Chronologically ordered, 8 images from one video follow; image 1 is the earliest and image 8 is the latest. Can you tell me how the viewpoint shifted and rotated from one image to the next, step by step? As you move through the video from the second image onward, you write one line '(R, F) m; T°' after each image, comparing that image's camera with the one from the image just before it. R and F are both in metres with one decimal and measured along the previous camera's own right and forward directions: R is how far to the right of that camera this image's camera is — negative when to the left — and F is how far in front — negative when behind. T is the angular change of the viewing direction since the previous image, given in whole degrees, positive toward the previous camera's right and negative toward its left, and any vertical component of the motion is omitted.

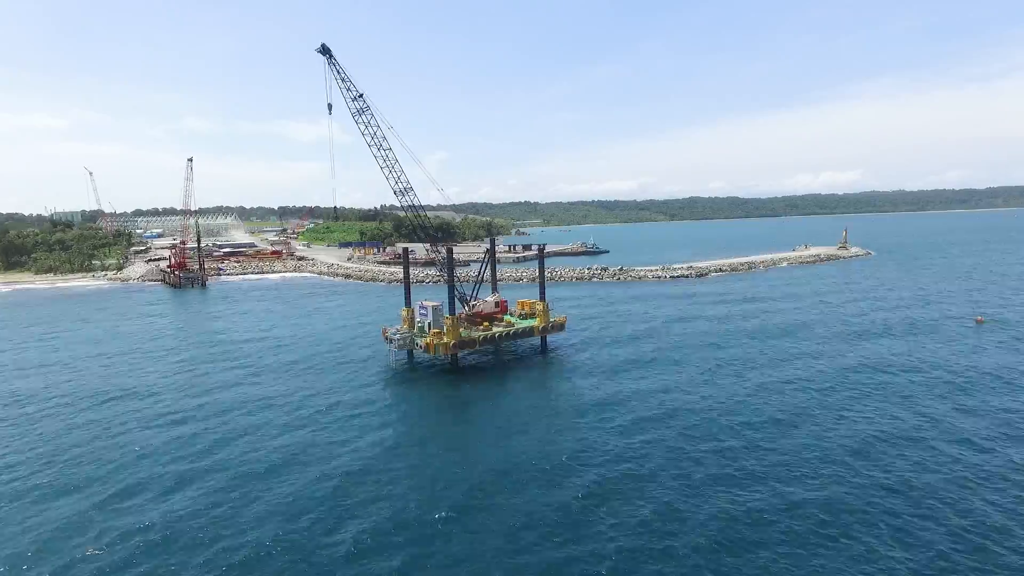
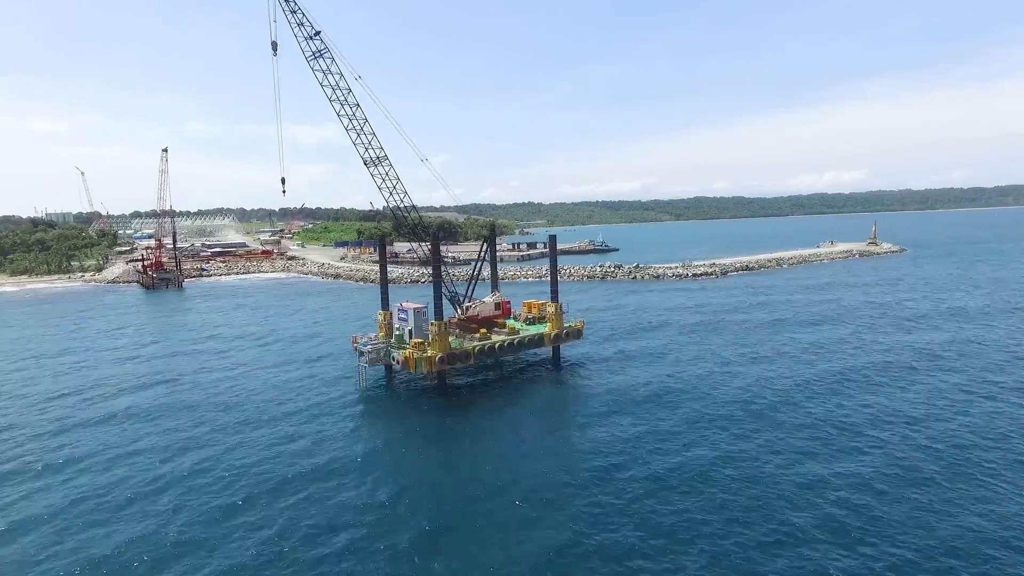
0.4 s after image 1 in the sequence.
(0.0, +12.4) m; 0°
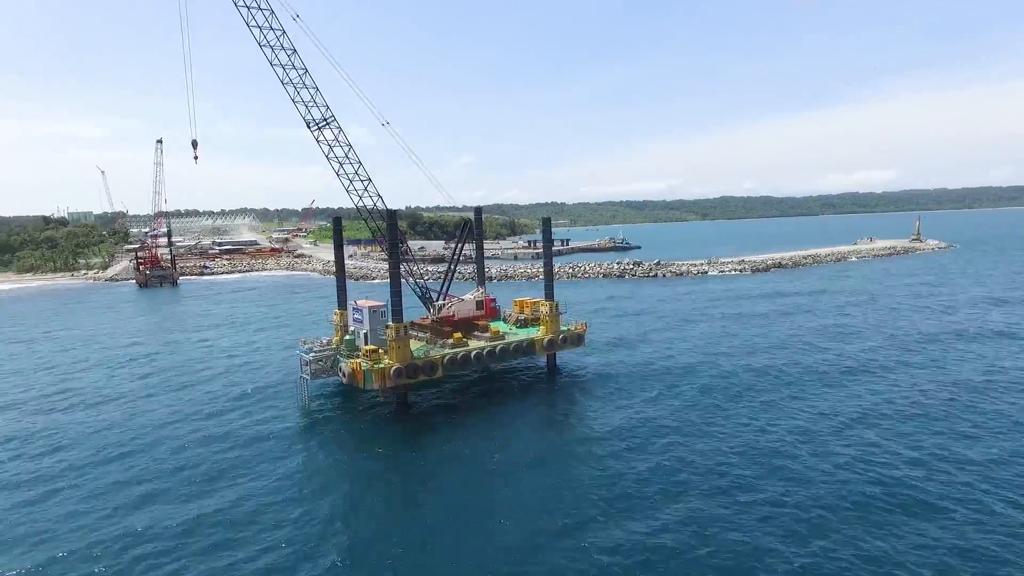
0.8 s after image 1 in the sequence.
(+2.5, +9.1) m; -2°
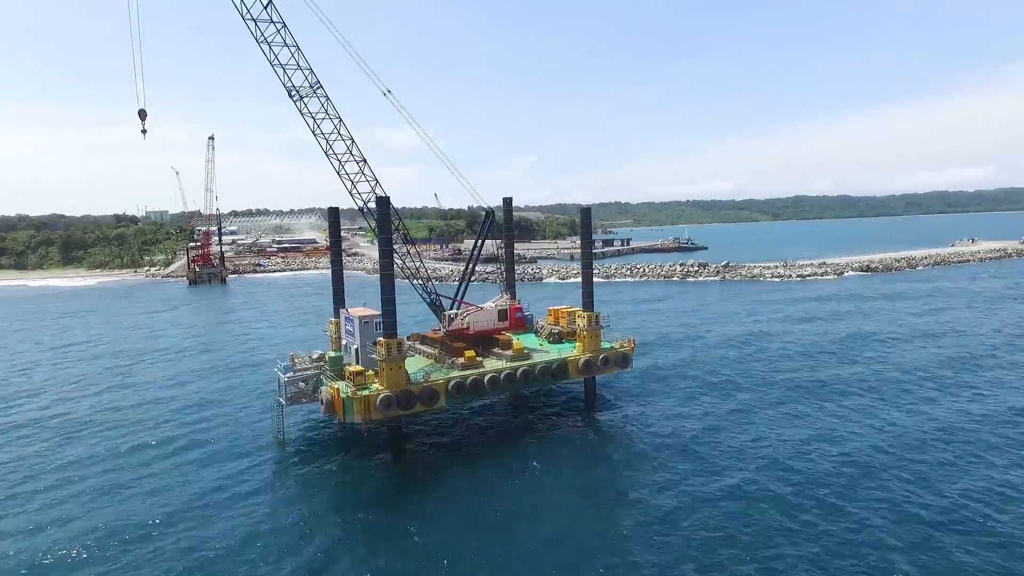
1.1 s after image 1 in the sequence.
(+1.7, +7.7) m; -6°
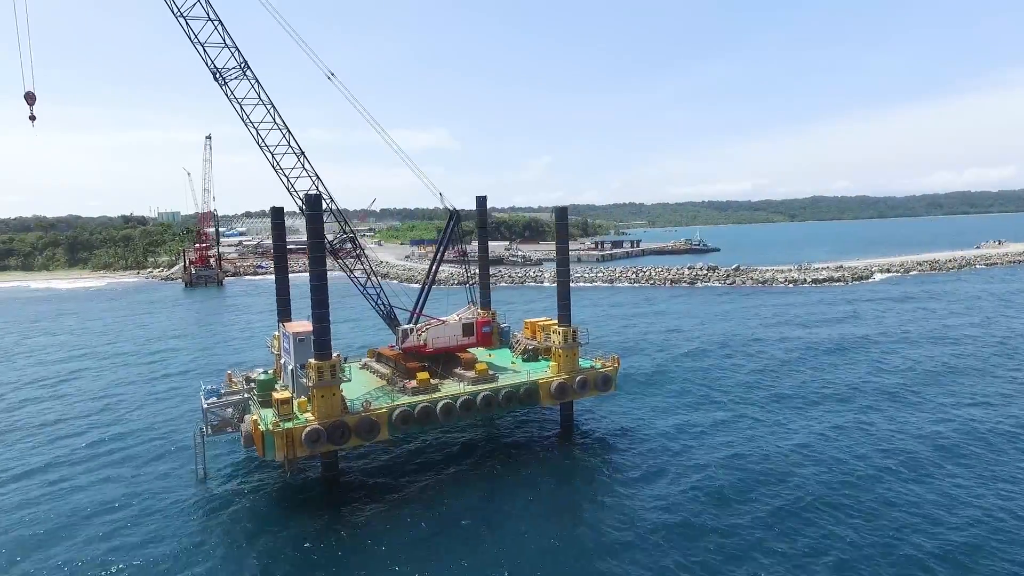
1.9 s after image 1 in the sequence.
(+2.3, +4.2) m; -1°
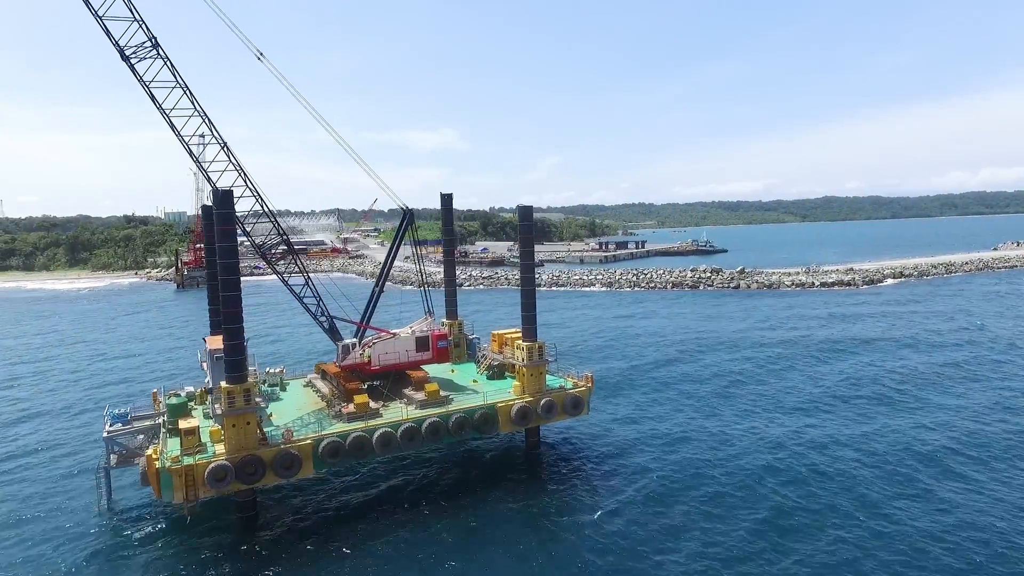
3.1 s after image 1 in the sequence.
(+2.1, +3.4) m; -1°
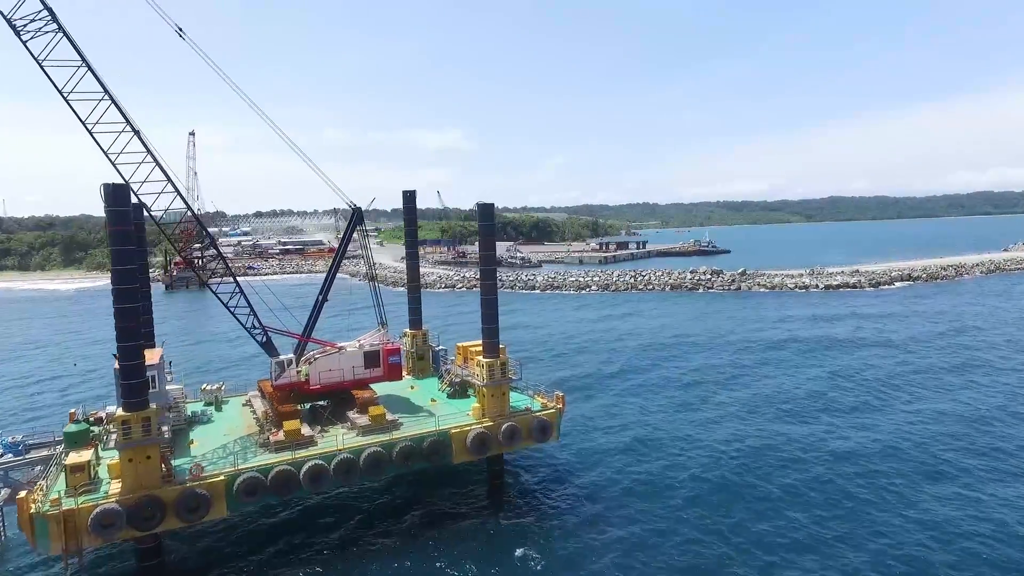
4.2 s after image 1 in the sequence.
(+1.6, +3.0) m; 0°
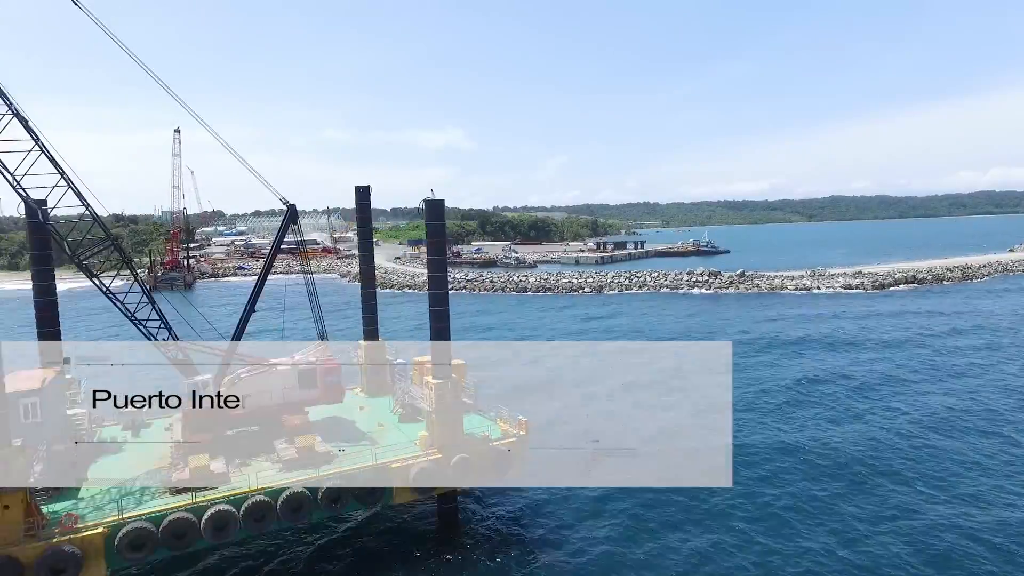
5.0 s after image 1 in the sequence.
(+1.4, +3.0) m; 0°
